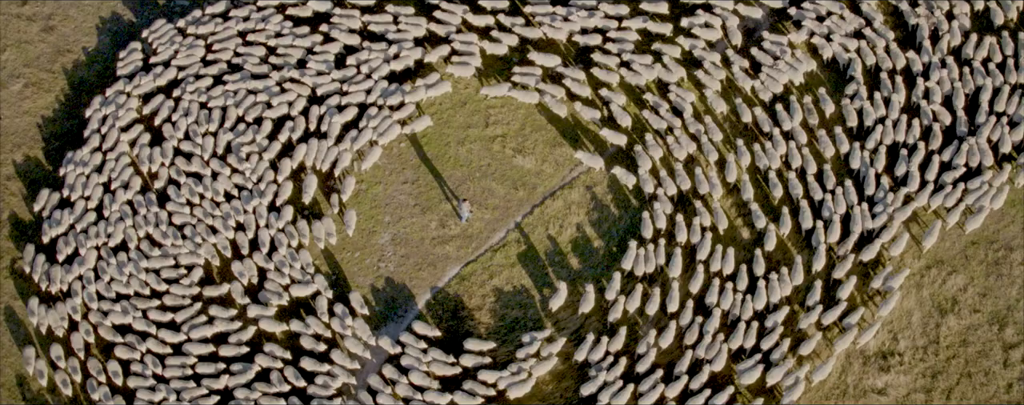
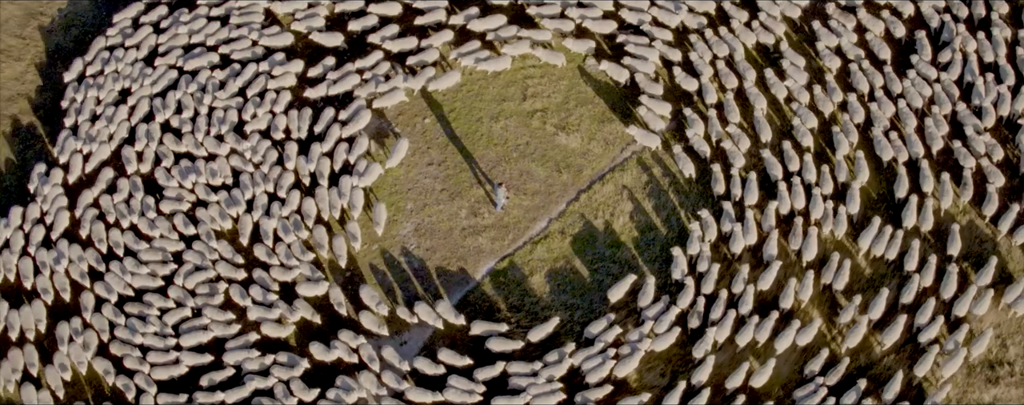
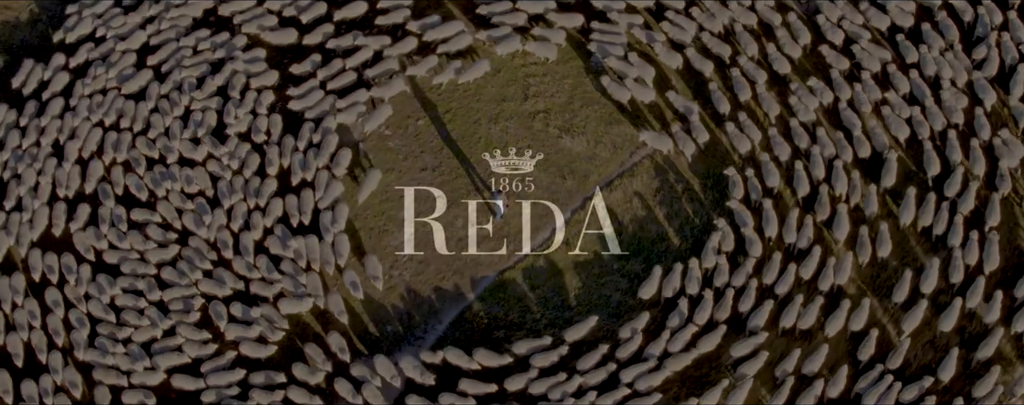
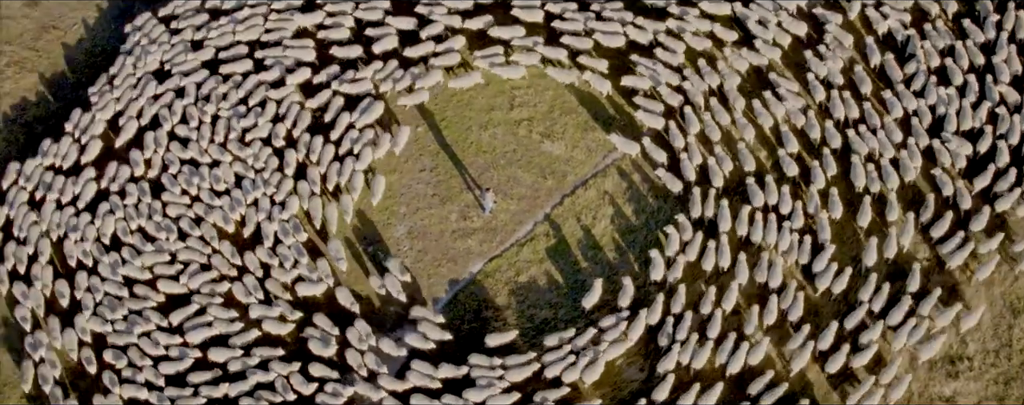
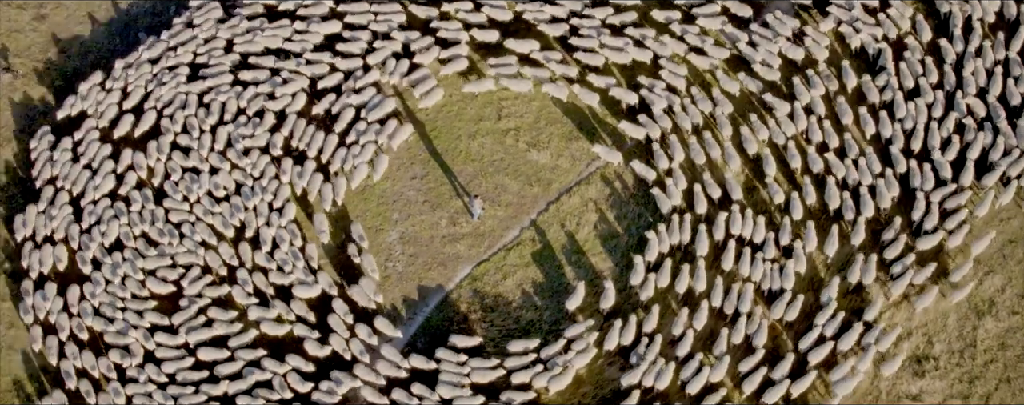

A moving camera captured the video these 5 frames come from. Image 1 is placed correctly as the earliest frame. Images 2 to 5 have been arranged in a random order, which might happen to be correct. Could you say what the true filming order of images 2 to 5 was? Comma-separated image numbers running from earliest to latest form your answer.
5, 4, 2, 3
